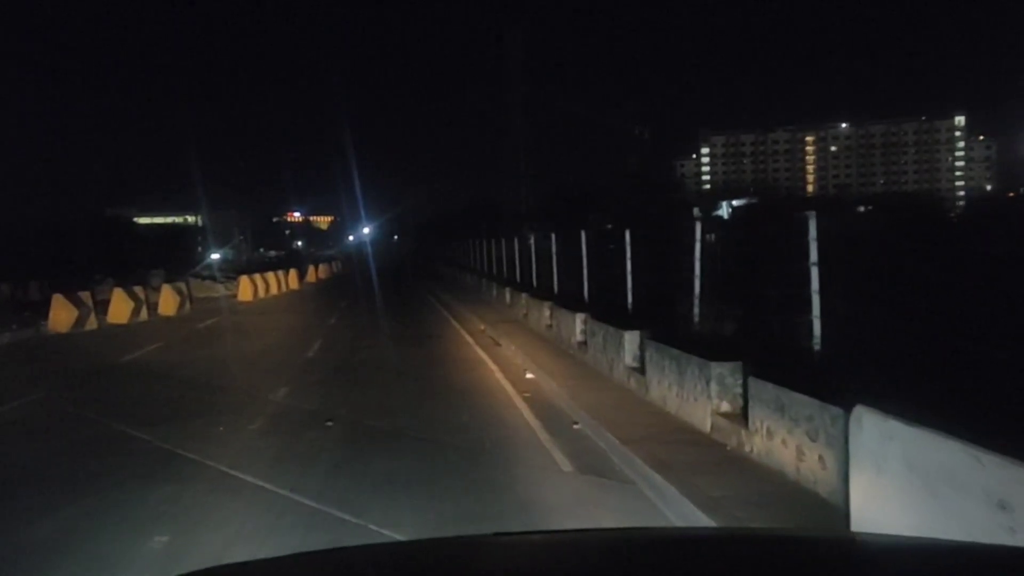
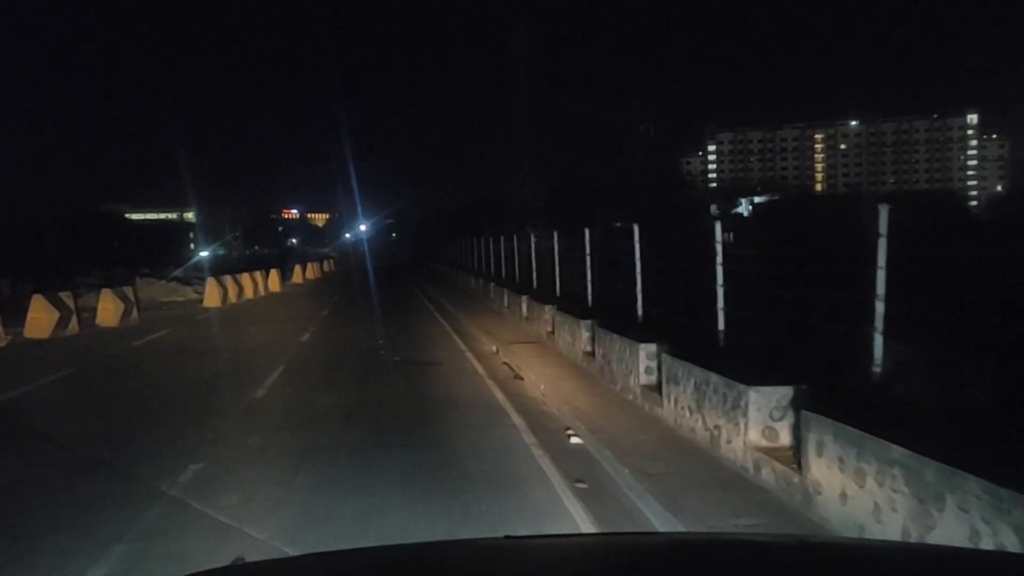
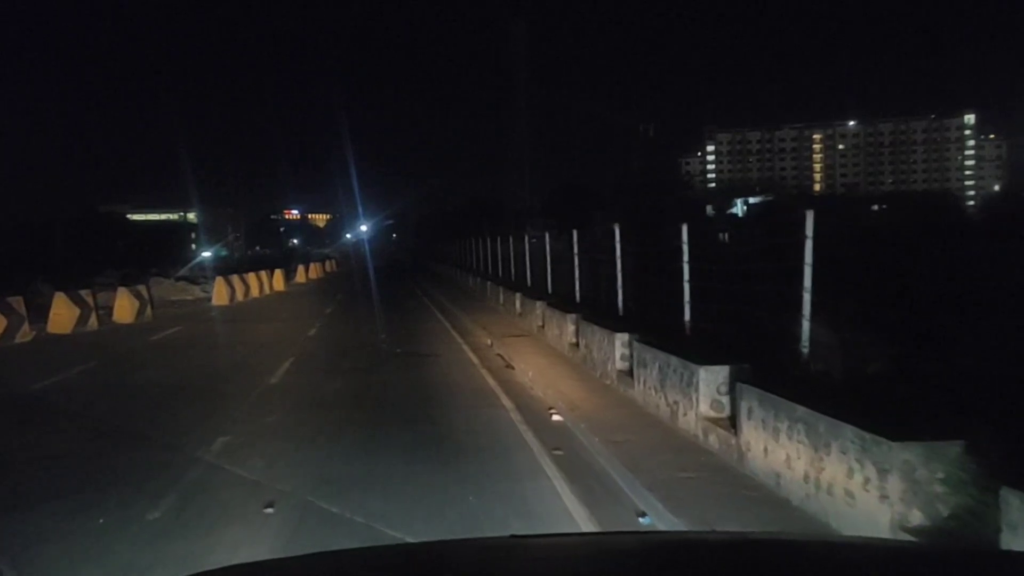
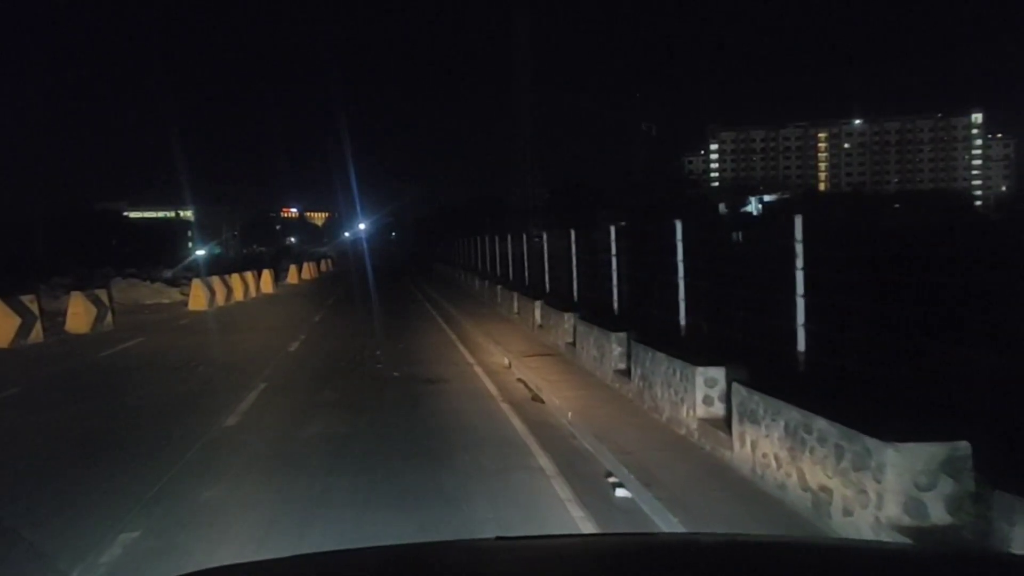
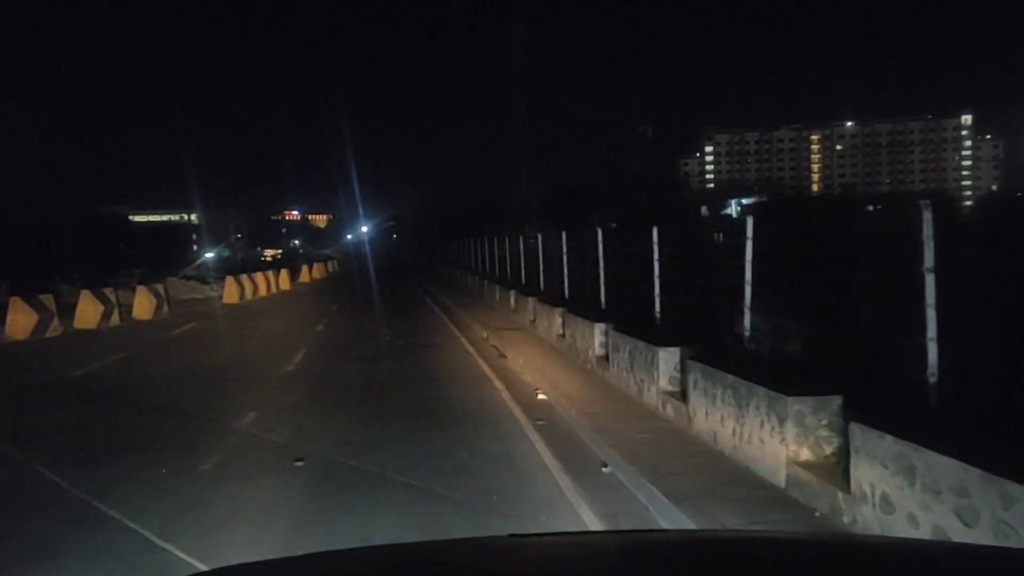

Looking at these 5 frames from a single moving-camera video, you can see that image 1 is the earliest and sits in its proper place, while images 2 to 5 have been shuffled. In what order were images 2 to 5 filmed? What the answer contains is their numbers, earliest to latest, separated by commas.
5, 3, 2, 4
